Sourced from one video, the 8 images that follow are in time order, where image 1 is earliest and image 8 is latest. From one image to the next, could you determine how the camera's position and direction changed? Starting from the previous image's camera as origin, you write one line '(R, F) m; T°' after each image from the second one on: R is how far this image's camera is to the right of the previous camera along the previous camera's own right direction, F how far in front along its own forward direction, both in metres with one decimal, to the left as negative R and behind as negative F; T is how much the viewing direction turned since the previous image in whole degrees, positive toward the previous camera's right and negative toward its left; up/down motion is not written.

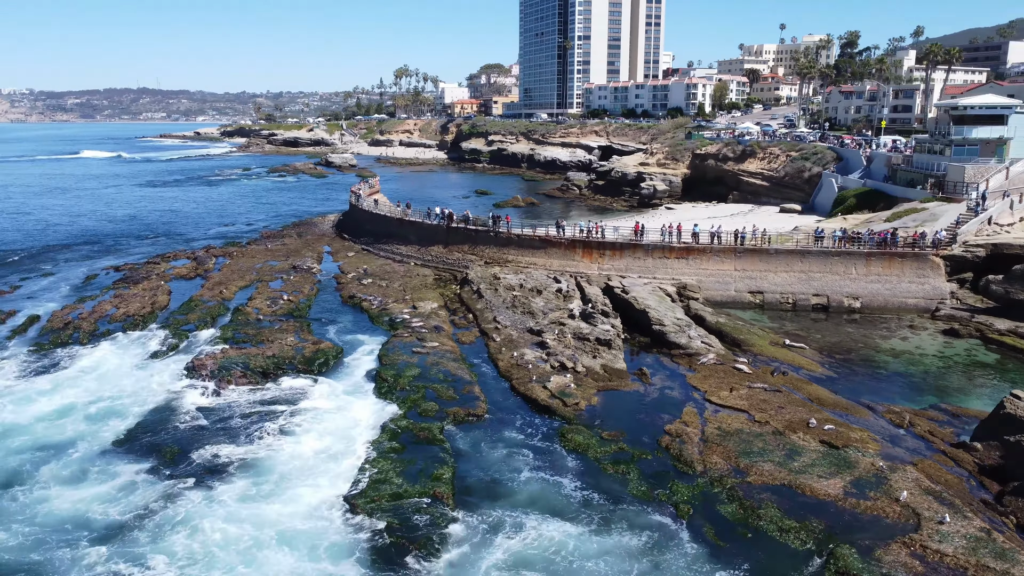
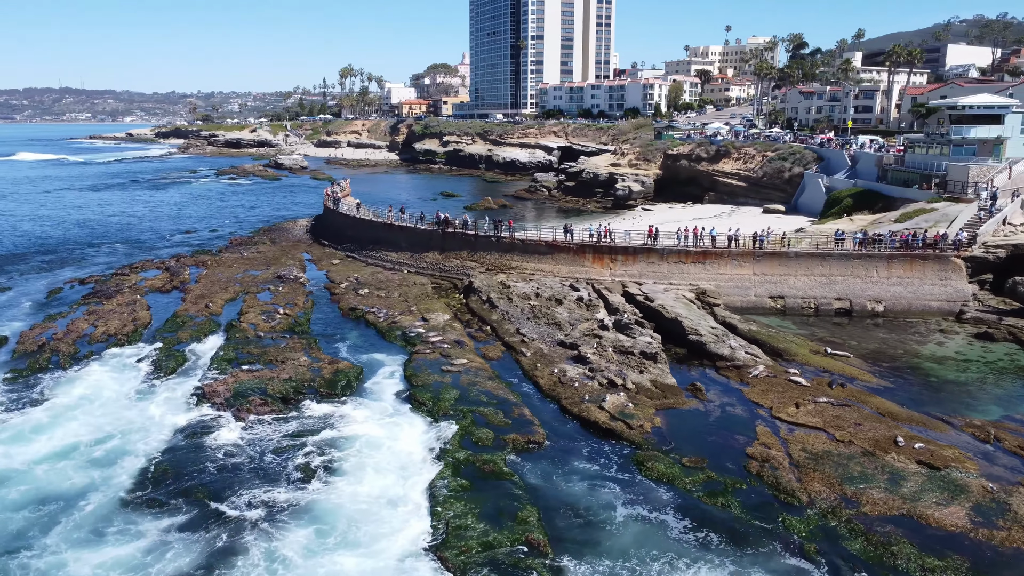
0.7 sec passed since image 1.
(-3.3, +2.3) m; +4°
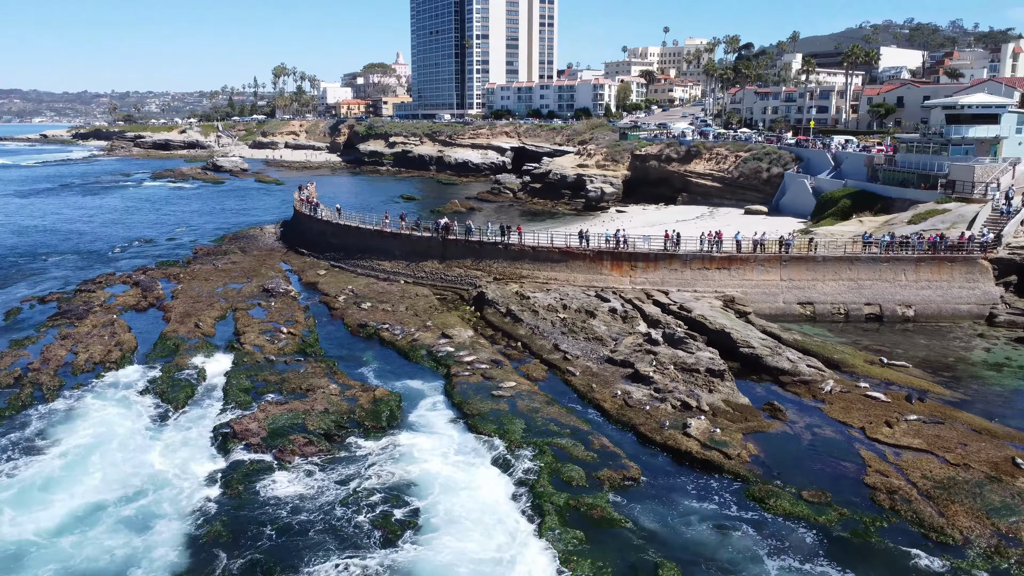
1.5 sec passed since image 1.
(-3.9, +2.7) m; +5°
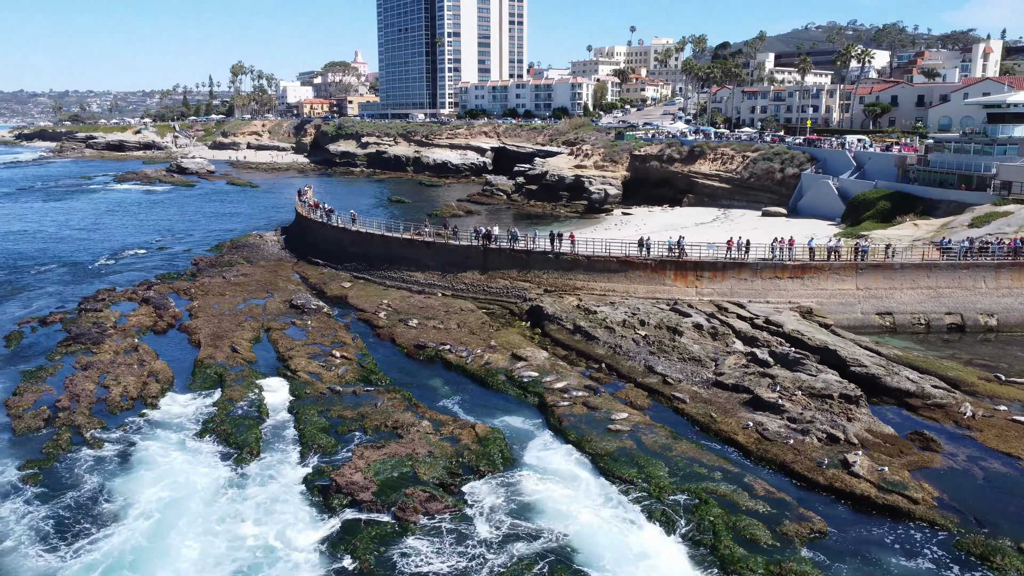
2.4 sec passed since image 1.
(-4.5, +3.0) m; +3°
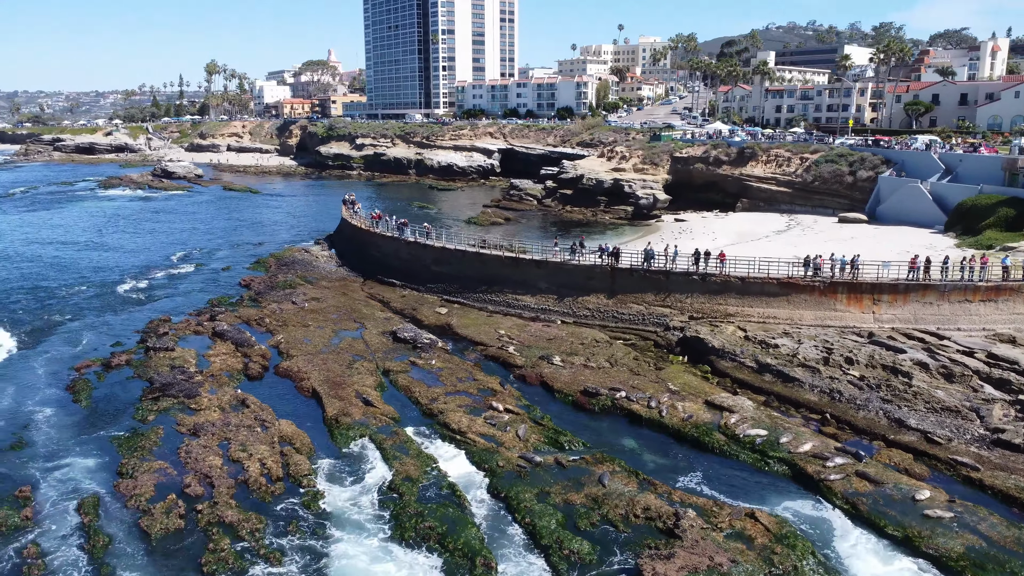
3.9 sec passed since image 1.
(-7.0, +5.2) m; +3°
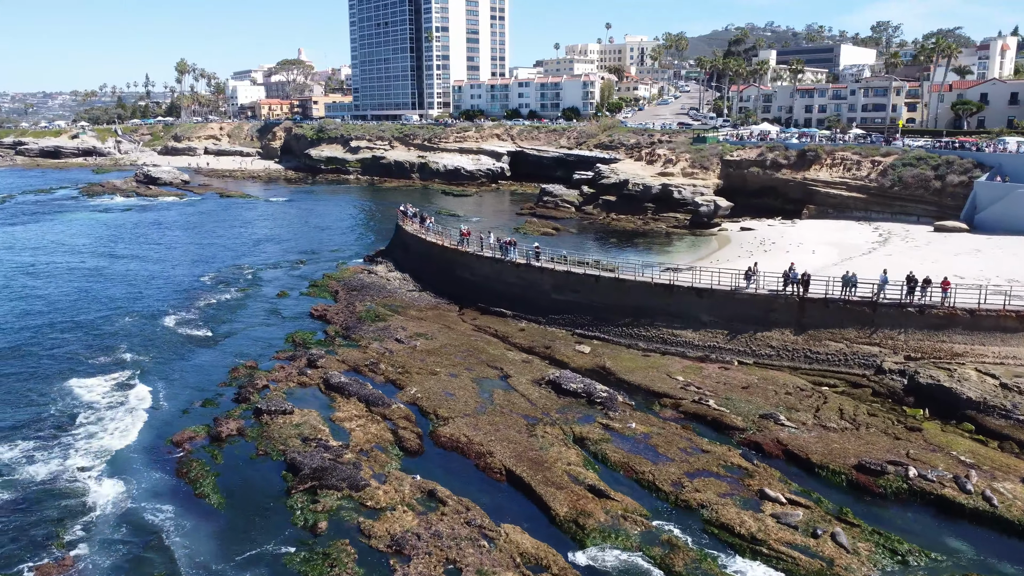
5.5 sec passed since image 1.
(-7.3, +5.9) m; +3°
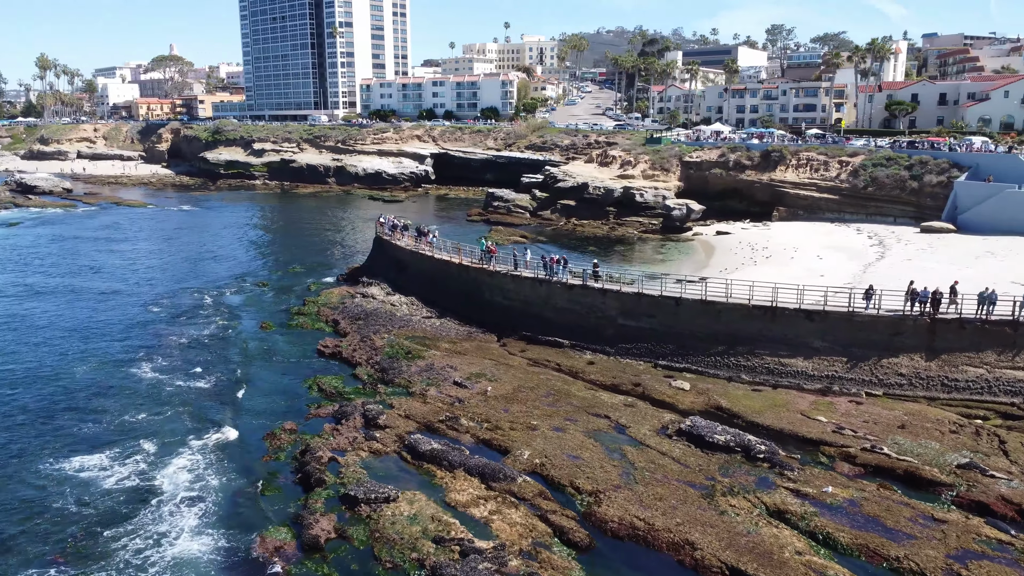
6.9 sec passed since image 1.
(-6.5, +5.3) m; +9°
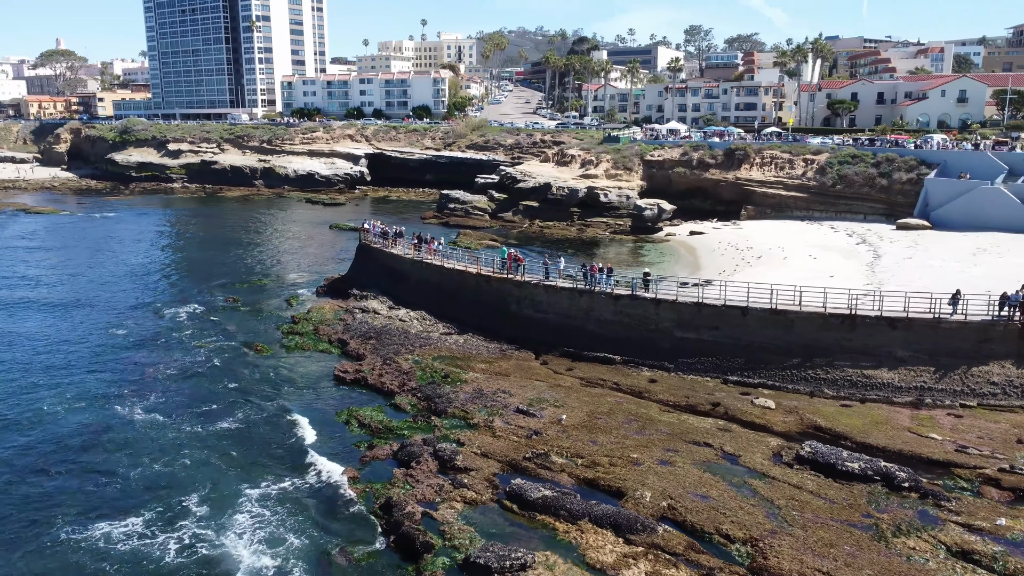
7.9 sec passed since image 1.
(-4.7, +3.2) m; +7°
